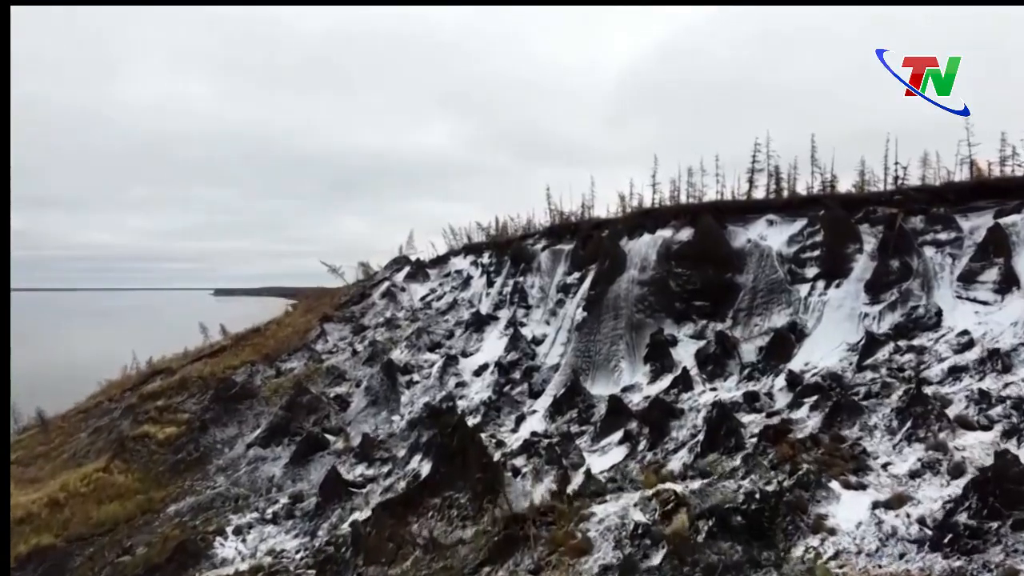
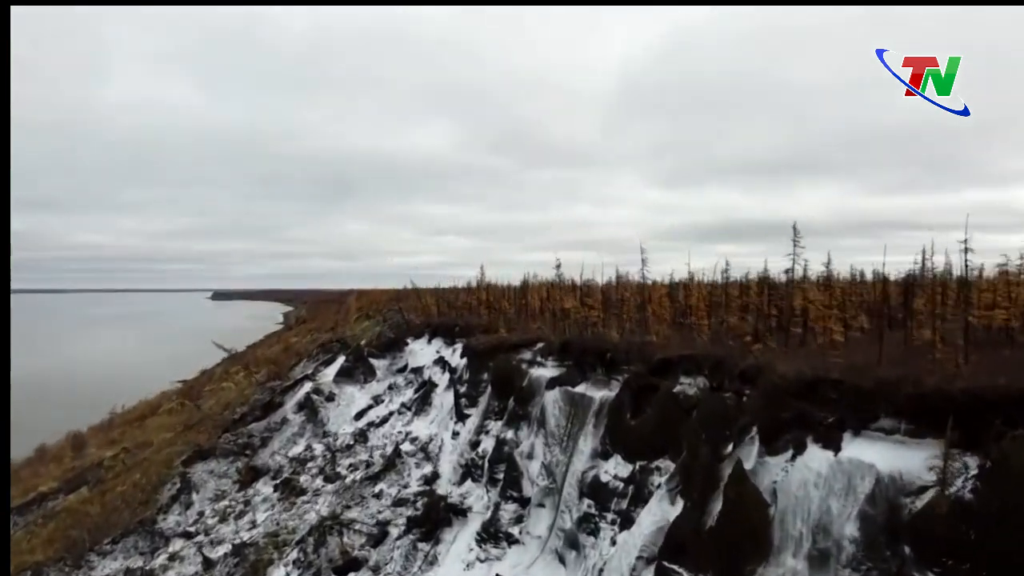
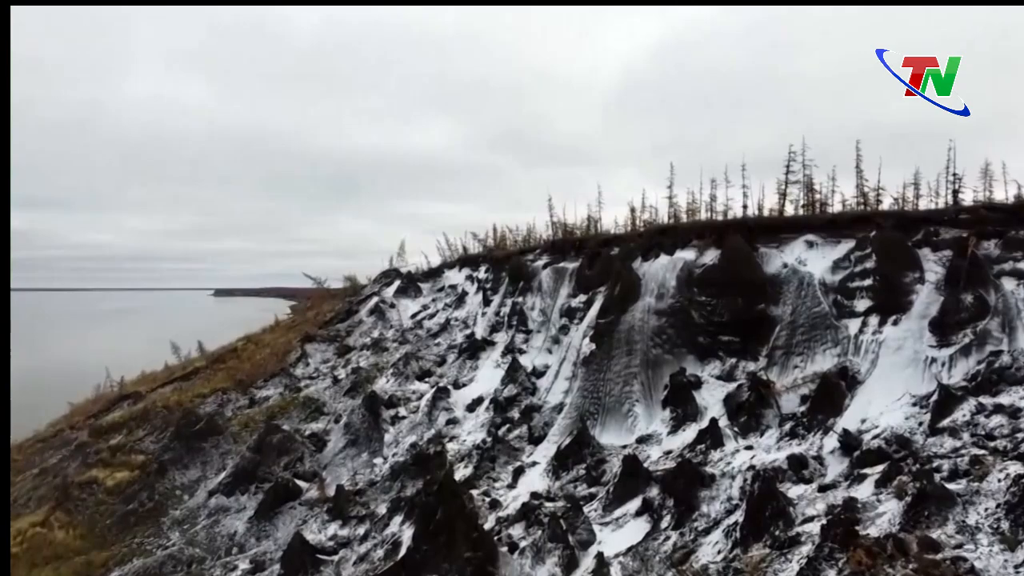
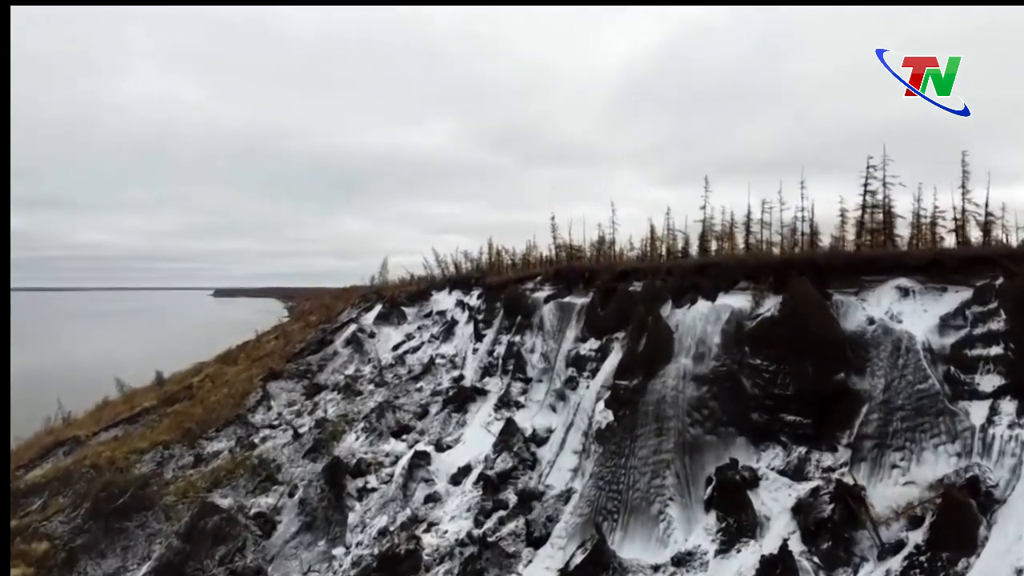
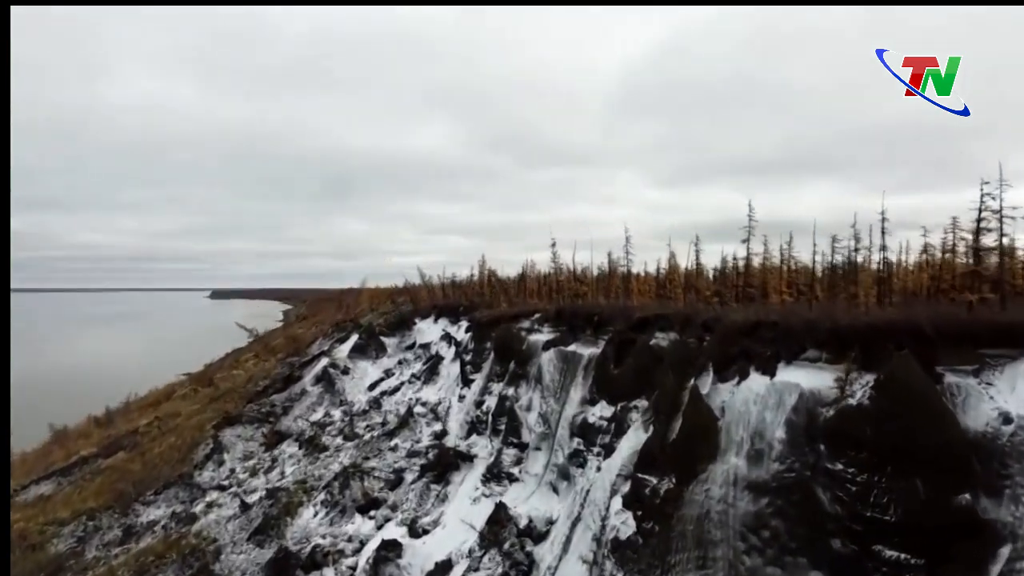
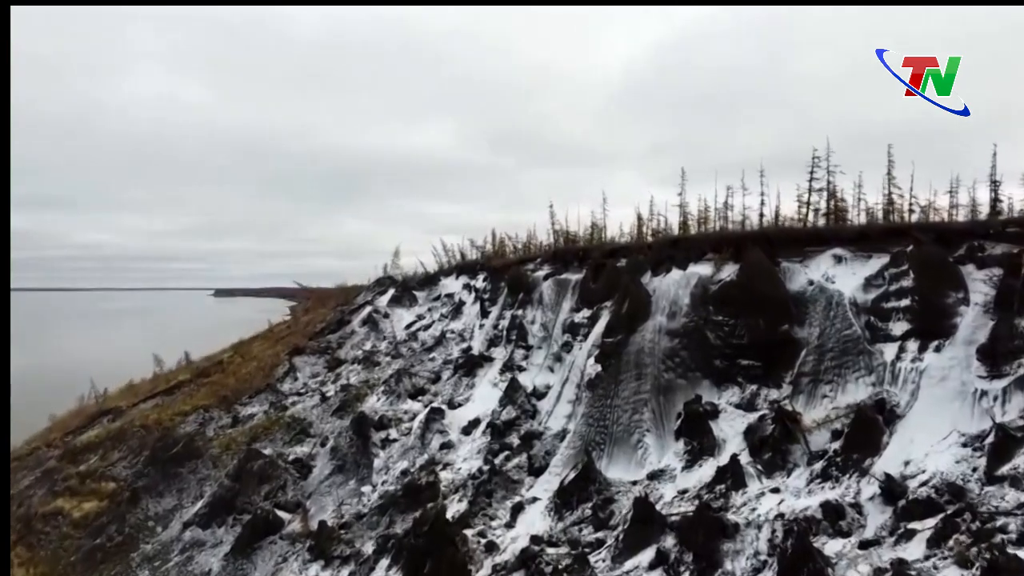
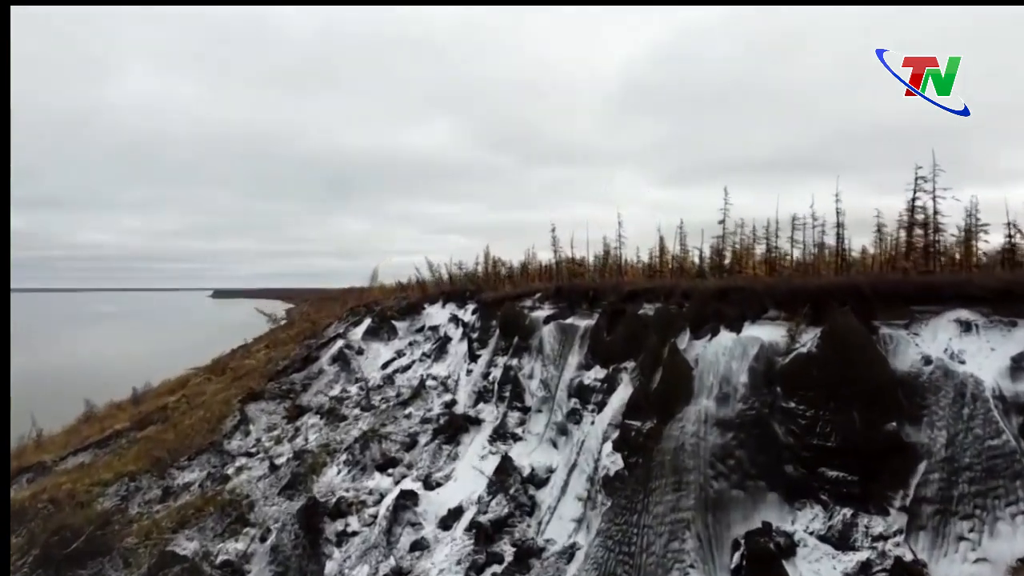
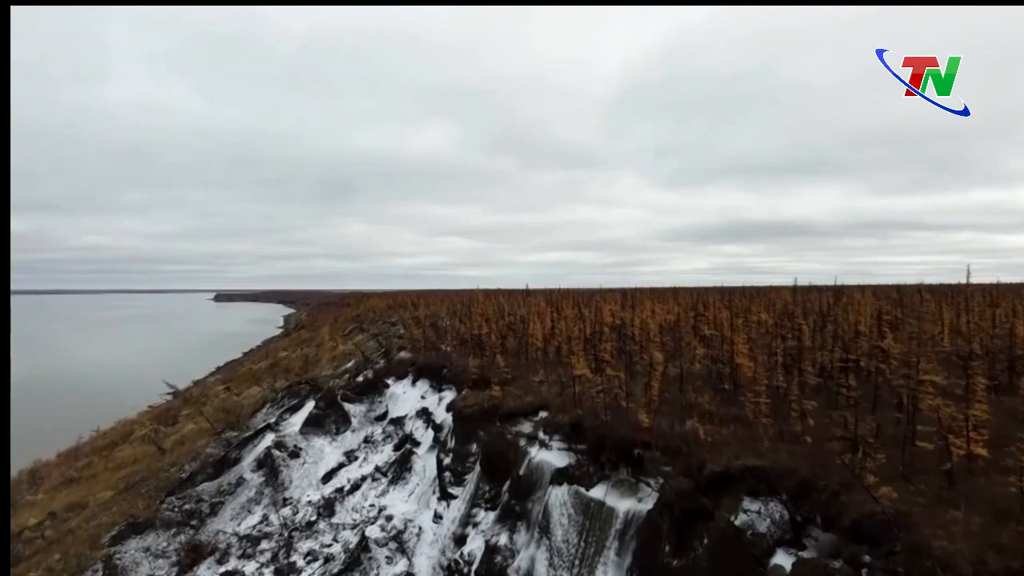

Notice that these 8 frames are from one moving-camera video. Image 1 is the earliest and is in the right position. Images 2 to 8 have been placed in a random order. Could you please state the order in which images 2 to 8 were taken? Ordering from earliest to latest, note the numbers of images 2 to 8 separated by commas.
3, 6, 4, 7, 5, 2, 8
